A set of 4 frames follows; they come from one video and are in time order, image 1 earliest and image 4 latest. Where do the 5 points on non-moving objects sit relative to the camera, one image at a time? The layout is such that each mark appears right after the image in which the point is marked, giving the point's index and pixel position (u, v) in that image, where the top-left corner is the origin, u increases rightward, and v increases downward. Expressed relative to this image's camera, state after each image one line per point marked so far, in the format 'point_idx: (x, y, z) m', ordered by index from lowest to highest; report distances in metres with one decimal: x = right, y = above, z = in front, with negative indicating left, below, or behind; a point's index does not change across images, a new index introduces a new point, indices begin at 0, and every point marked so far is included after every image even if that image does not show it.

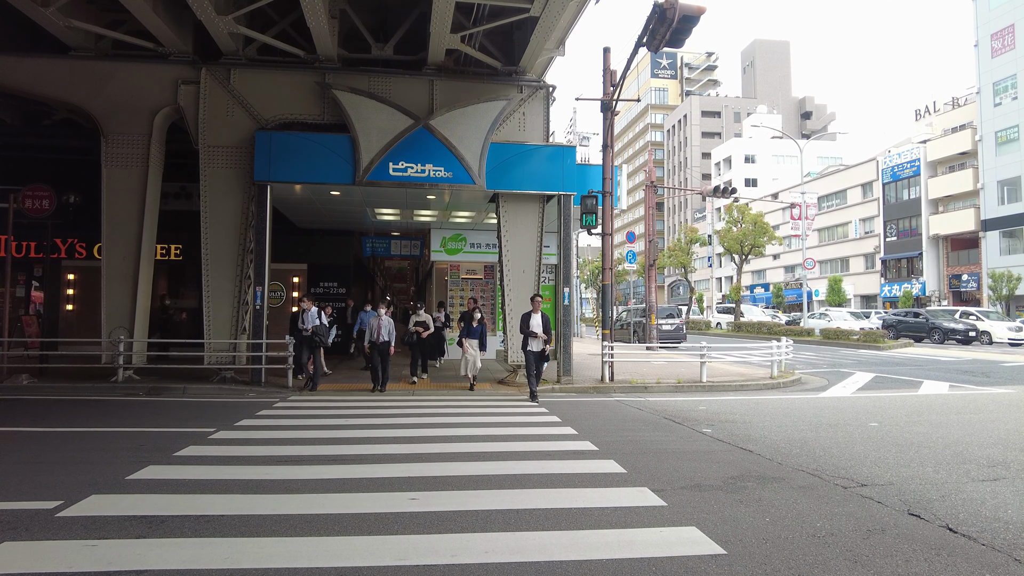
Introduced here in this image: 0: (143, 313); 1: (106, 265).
0: (-7.1, -0.5, +12.9) m
1: (-7.7, +0.4, +12.7) m
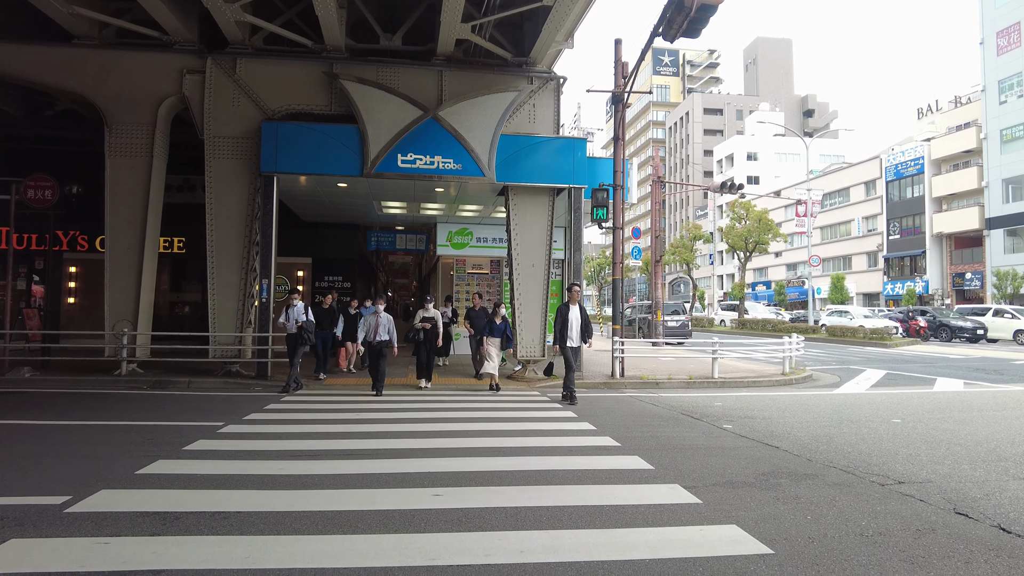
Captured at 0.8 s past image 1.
0: (-6.9, -0.3, +12.7) m
1: (-7.5, +0.6, +12.5) m
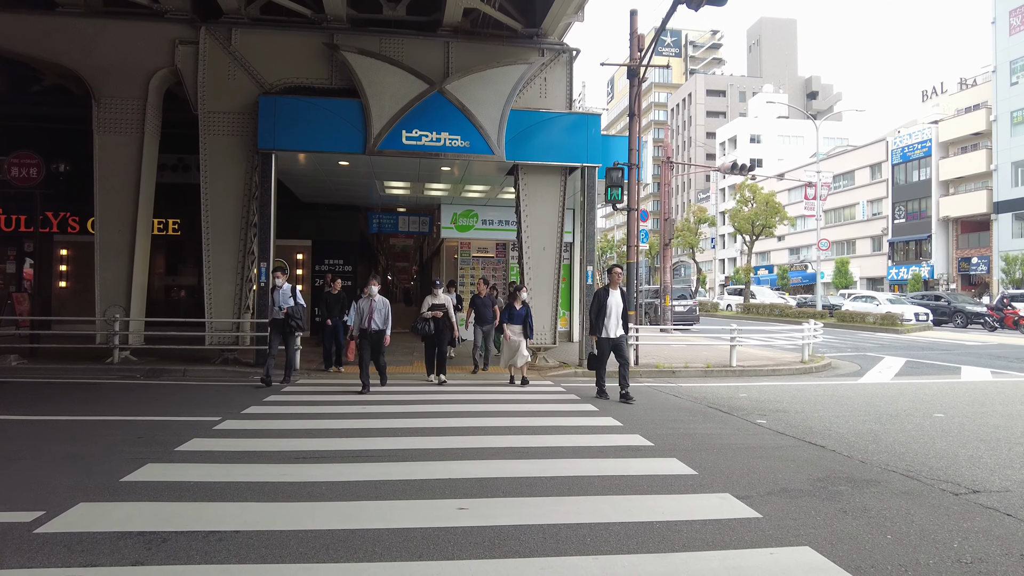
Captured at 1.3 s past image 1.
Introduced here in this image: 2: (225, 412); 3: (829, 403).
0: (-6.7, 0.0, +12.1) m
1: (-7.3, +0.9, +11.9) m
2: (-3.2, -1.4, +7.4) m
3: (+4.2, -1.5, +8.8) m
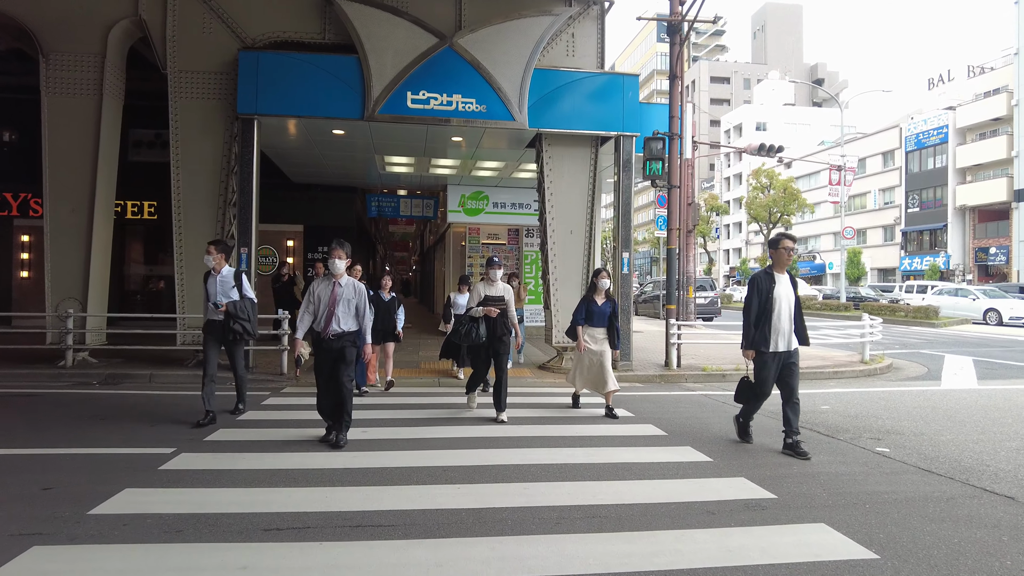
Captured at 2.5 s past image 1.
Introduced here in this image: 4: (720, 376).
0: (-6.3, +0.1, +10.3) m
1: (-6.9, +1.0, +10.1) m
2: (-2.8, -1.3, +5.7) m
3: (+4.6, -1.4, +7.1) m
4: (+3.3, -1.4, +10.5) m
